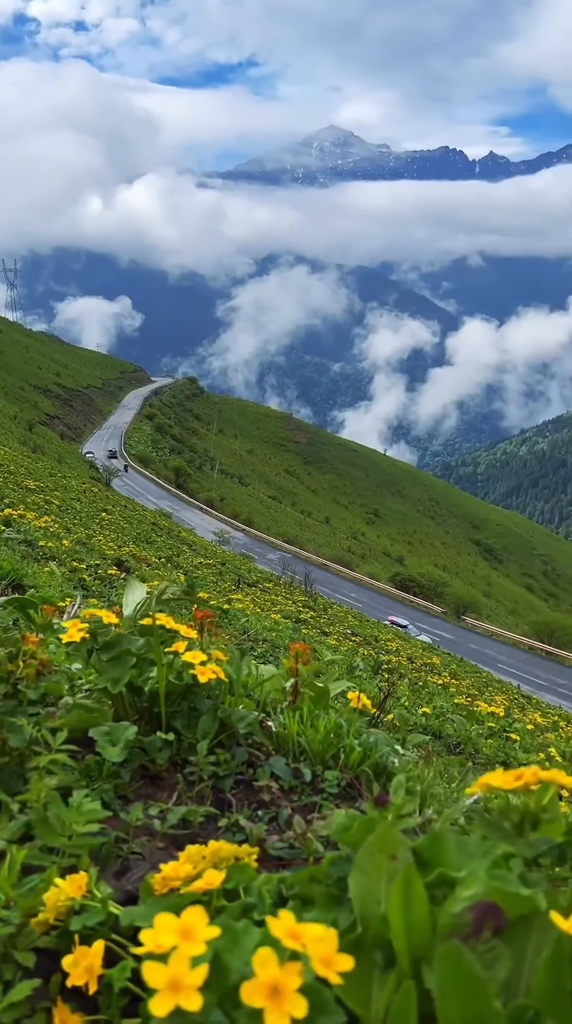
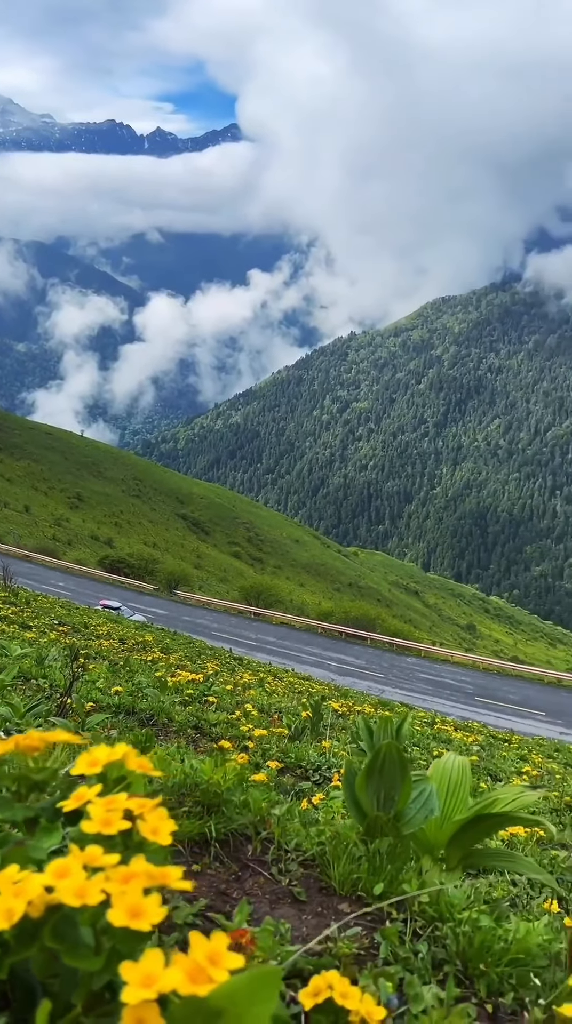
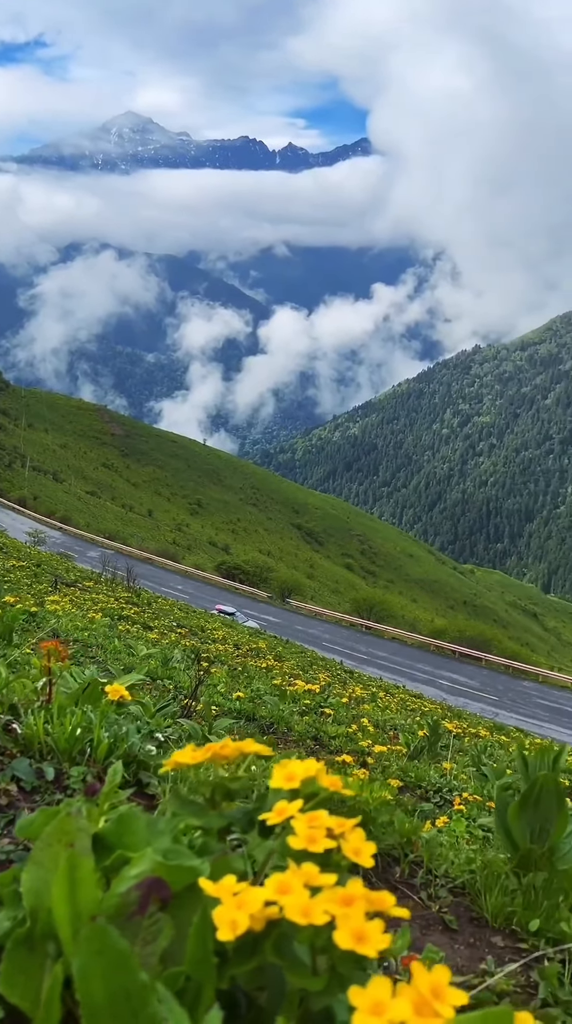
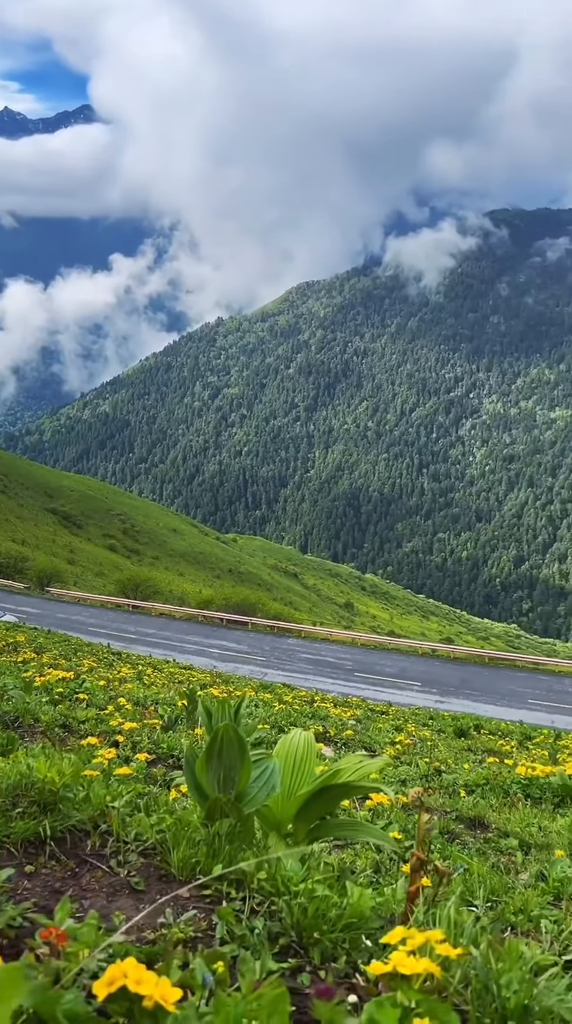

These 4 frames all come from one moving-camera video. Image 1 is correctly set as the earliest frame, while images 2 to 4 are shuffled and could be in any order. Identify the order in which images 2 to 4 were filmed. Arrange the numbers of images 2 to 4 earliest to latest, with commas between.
3, 2, 4
